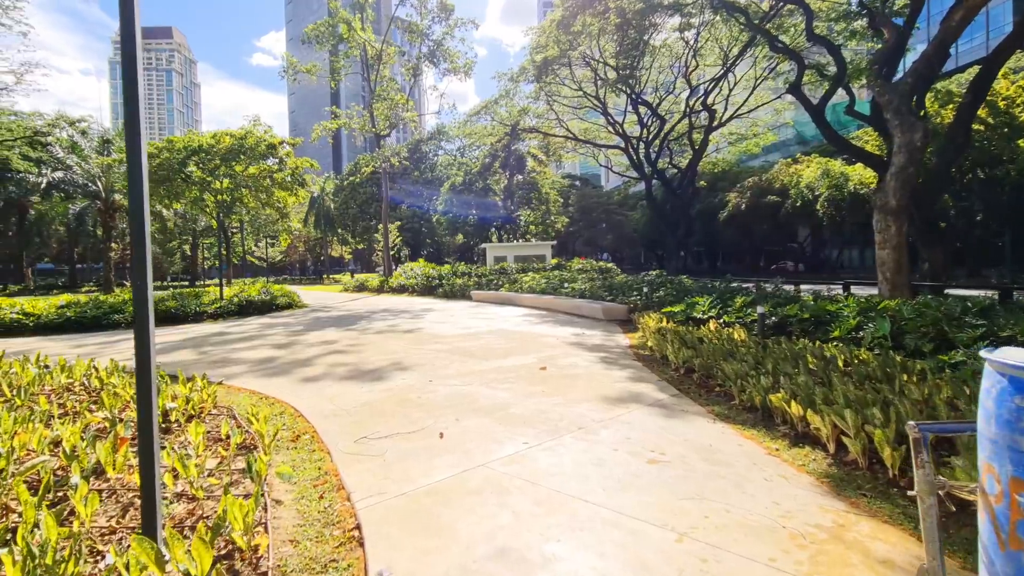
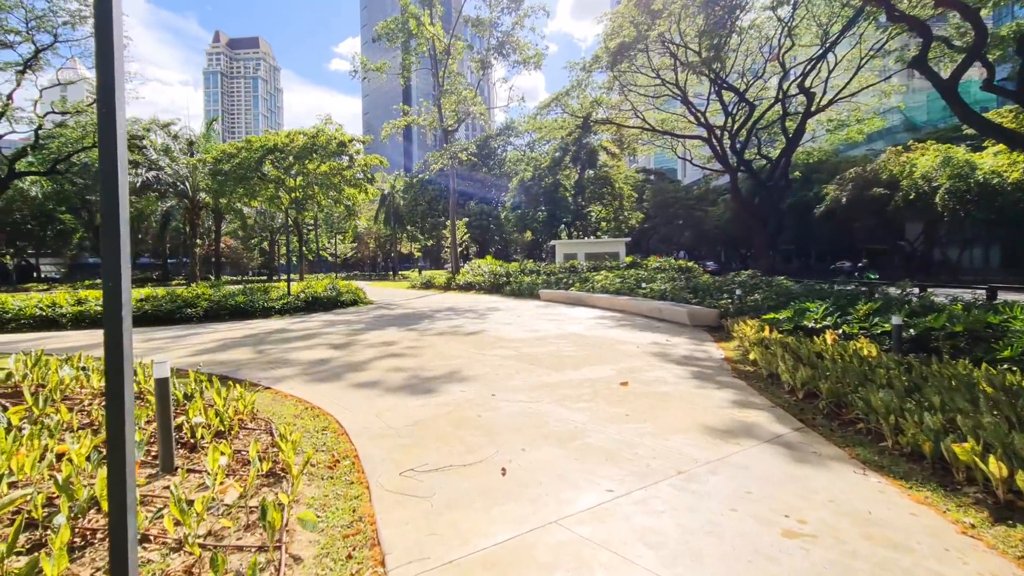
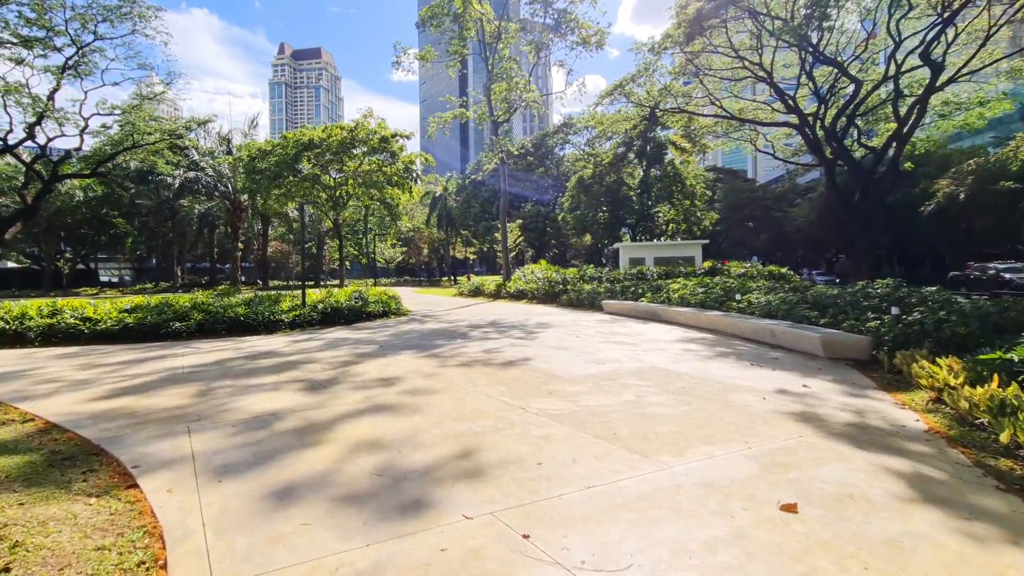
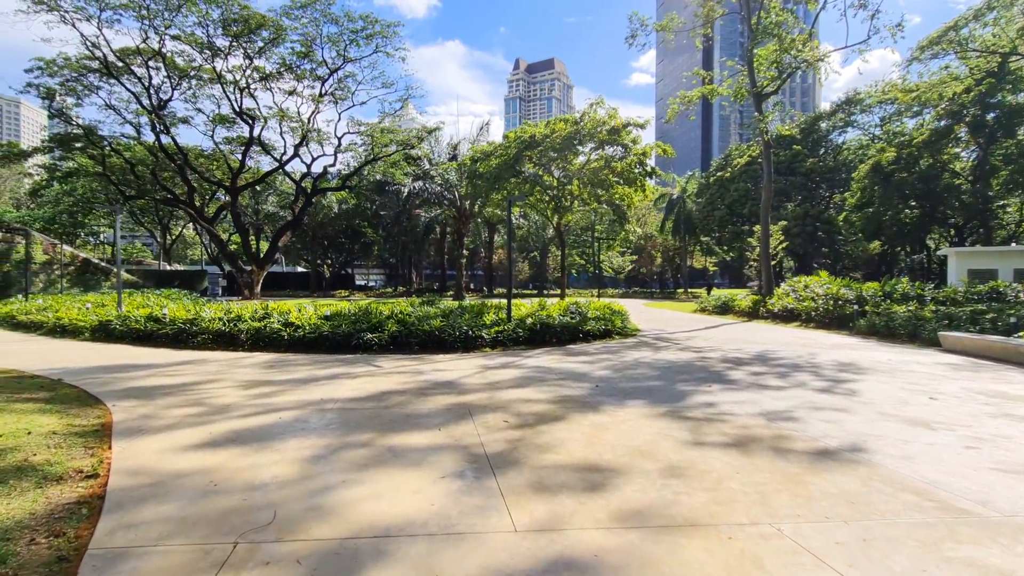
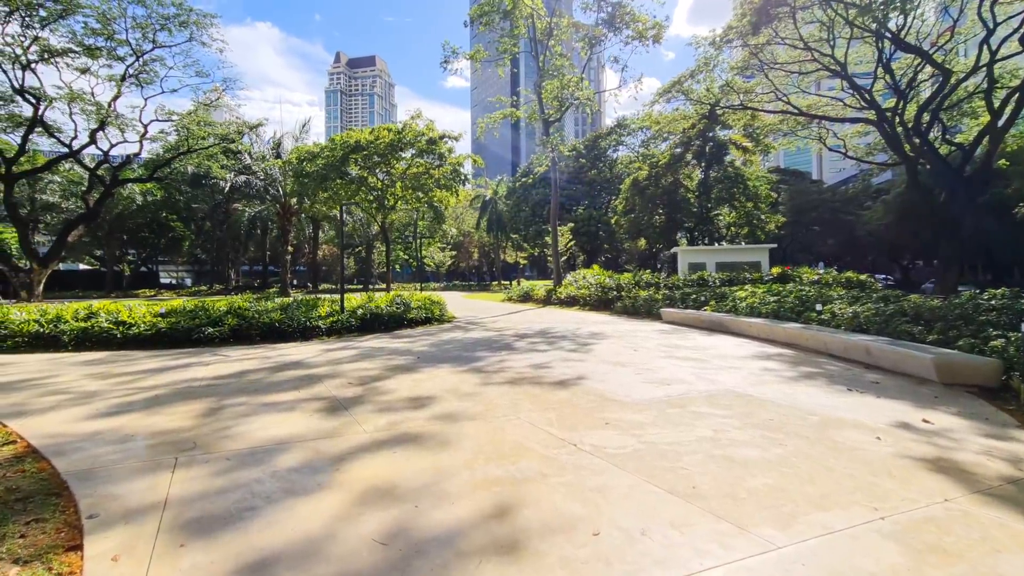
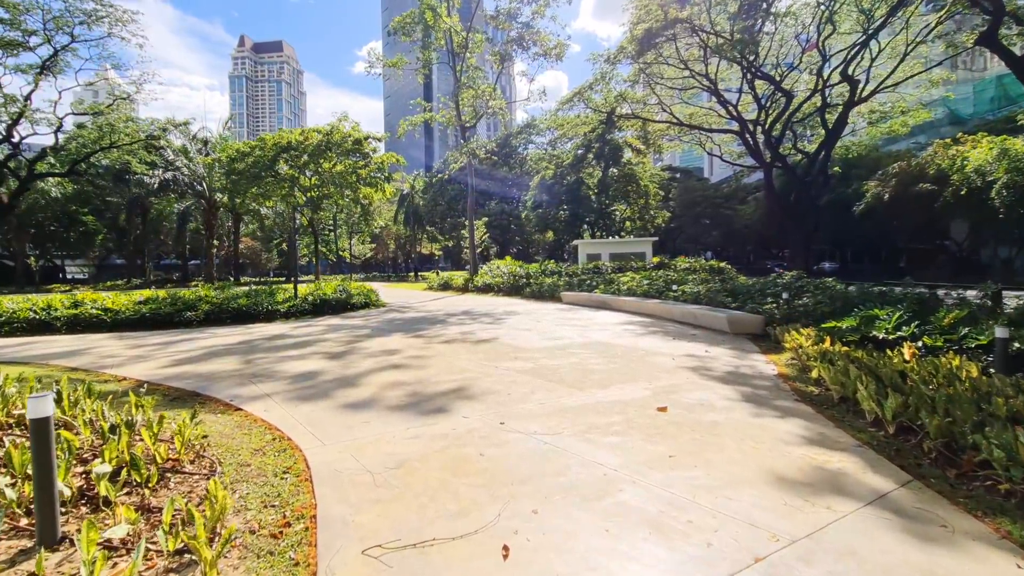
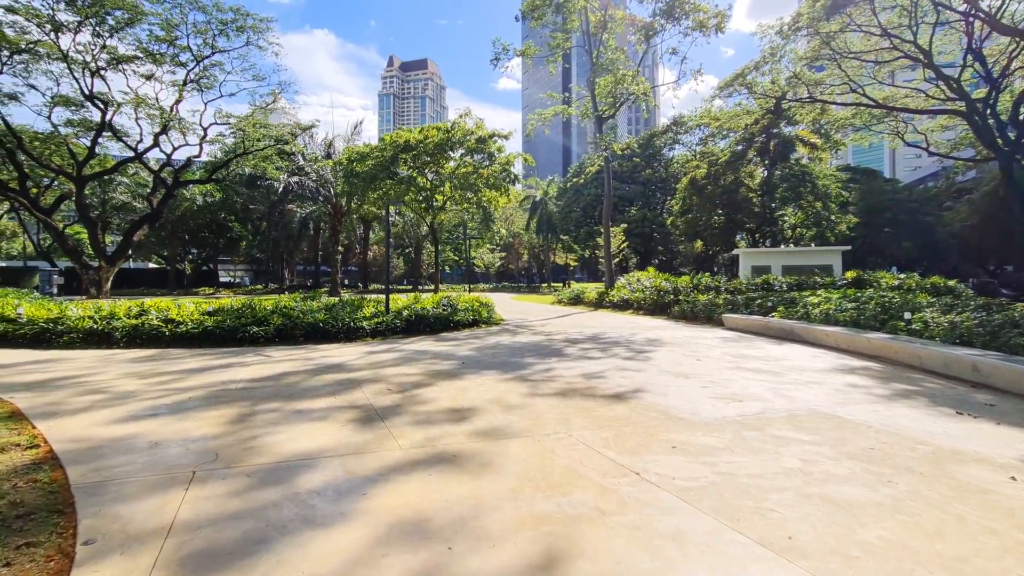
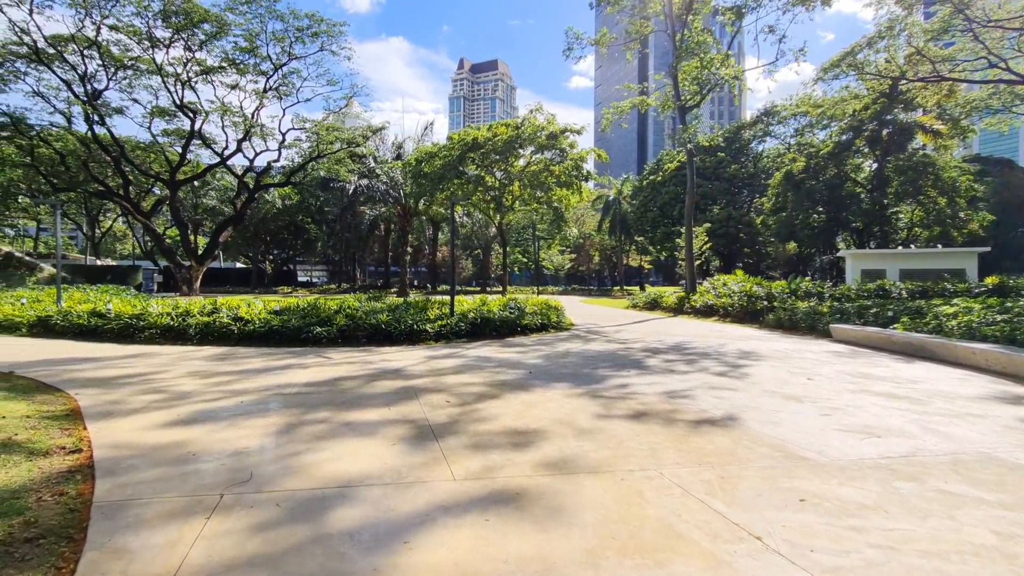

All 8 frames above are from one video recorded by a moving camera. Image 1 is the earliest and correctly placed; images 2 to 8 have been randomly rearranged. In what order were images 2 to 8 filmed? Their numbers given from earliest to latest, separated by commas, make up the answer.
2, 6, 3, 5, 7, 8, 4
